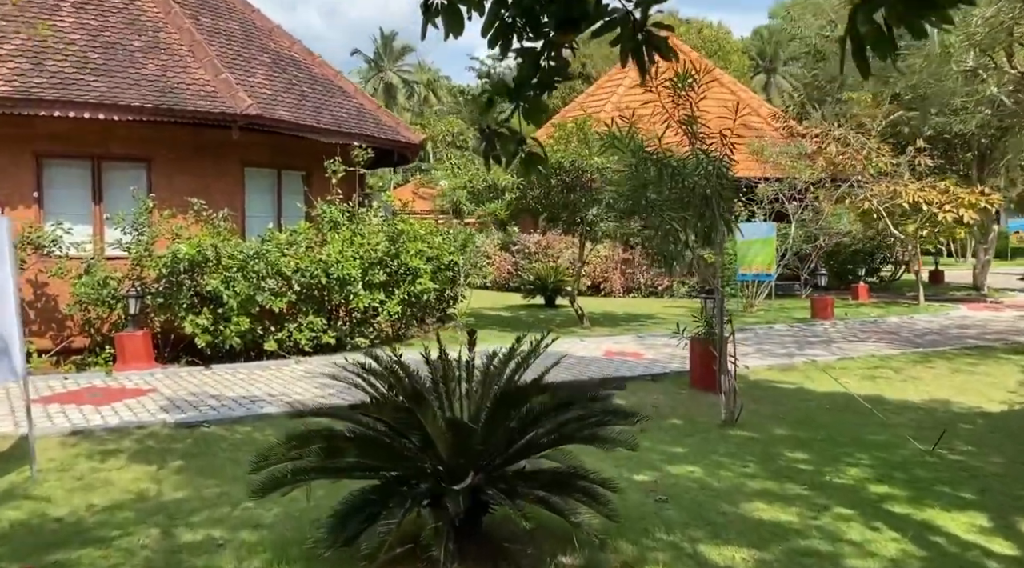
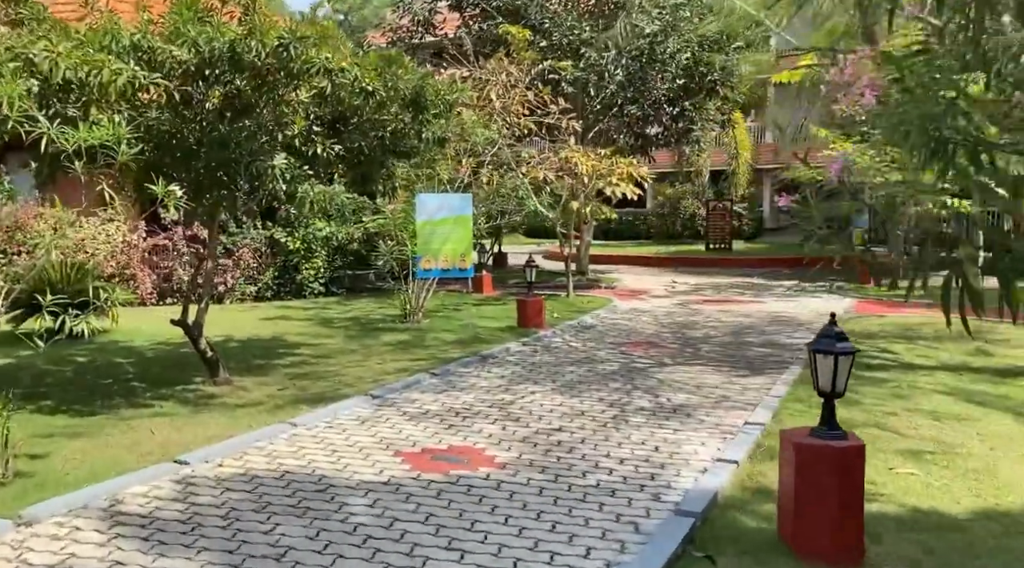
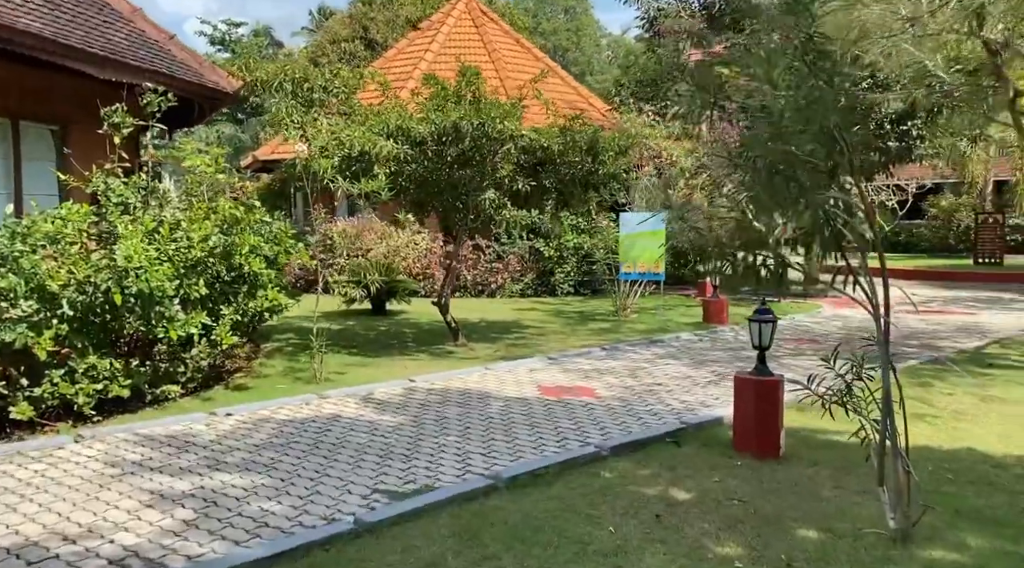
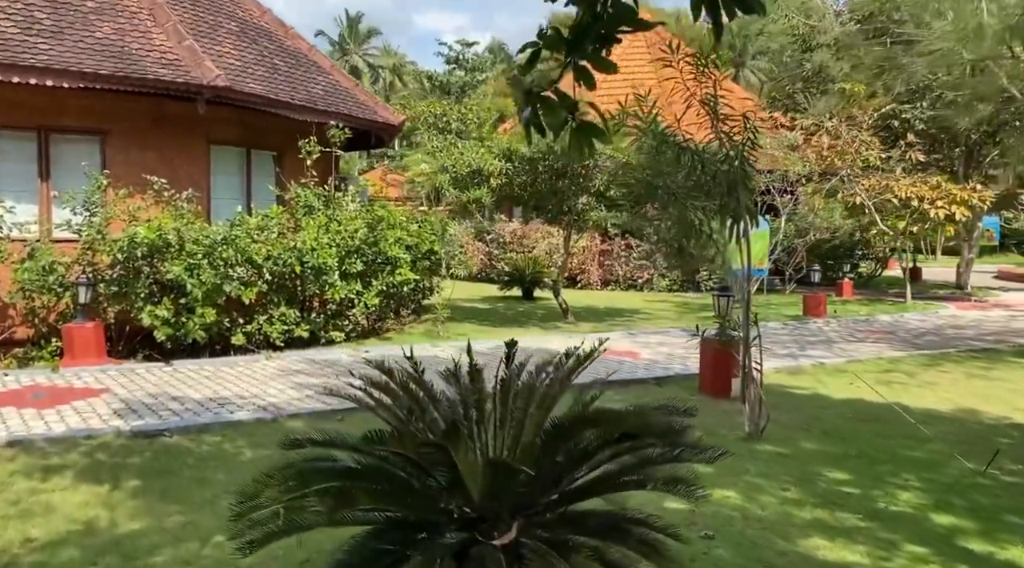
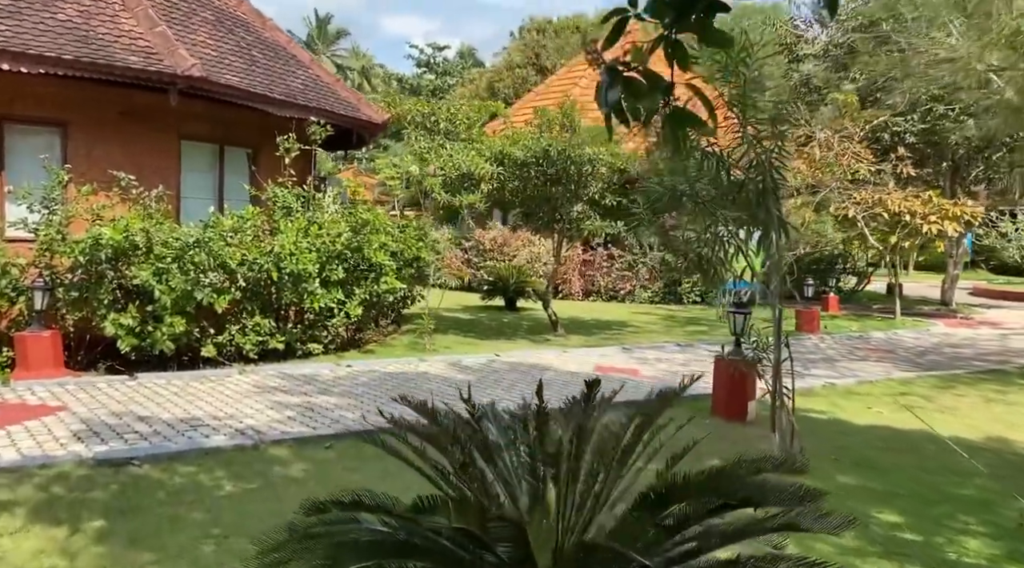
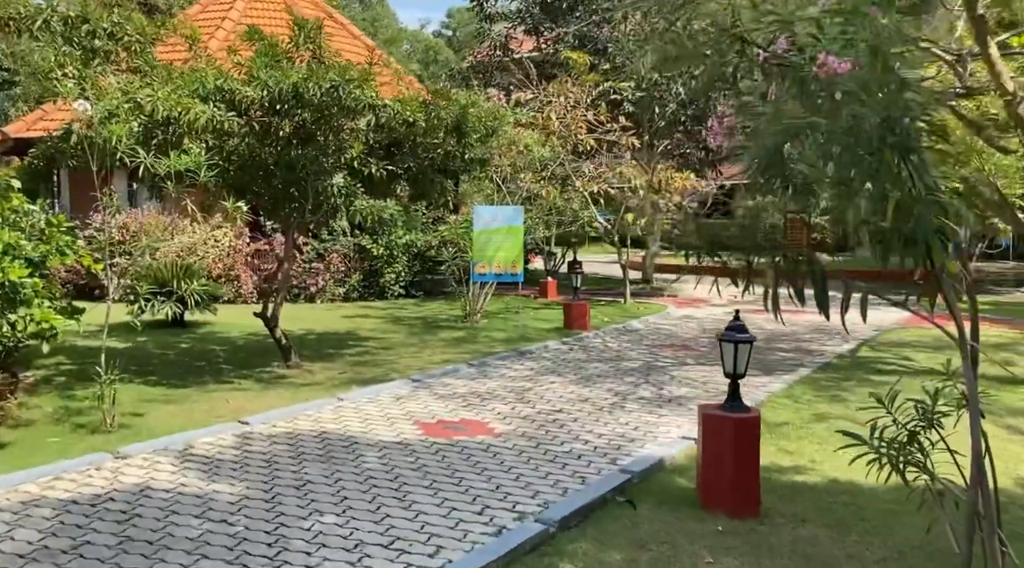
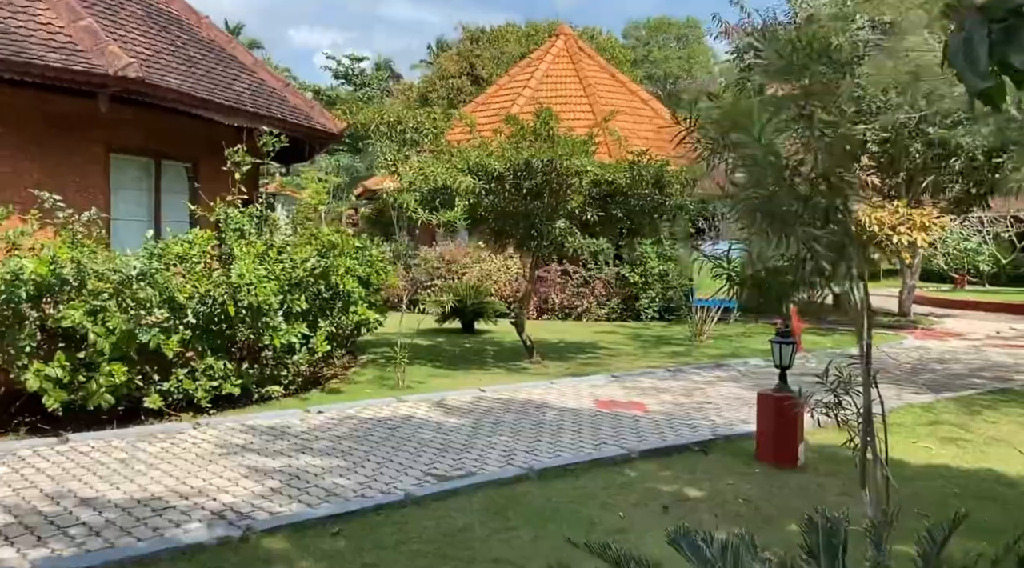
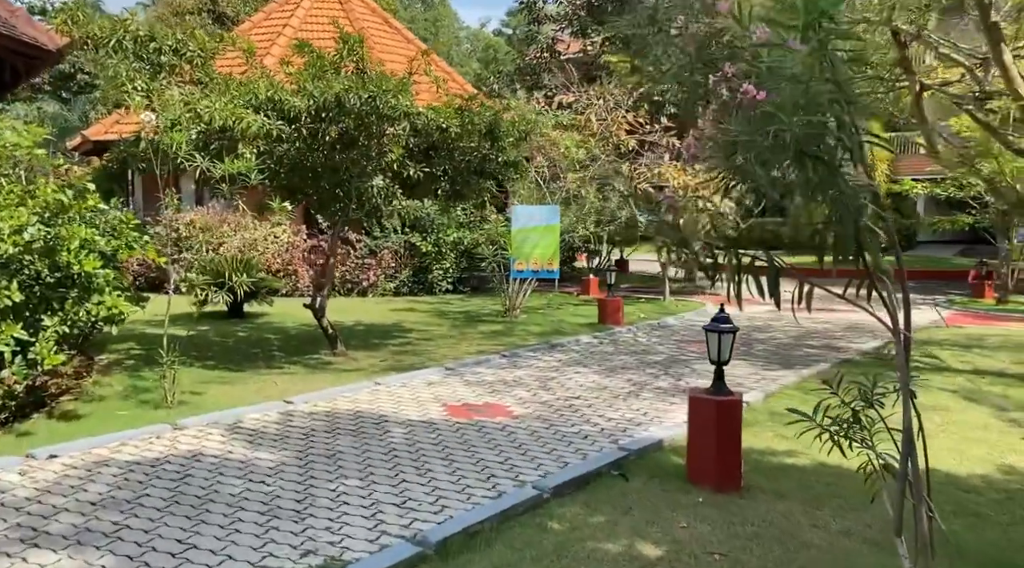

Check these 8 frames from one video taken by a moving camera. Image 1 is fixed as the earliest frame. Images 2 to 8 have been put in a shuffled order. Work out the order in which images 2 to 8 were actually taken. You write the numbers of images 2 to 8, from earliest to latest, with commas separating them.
4, 5, 7, 3, 8, 6, 2
